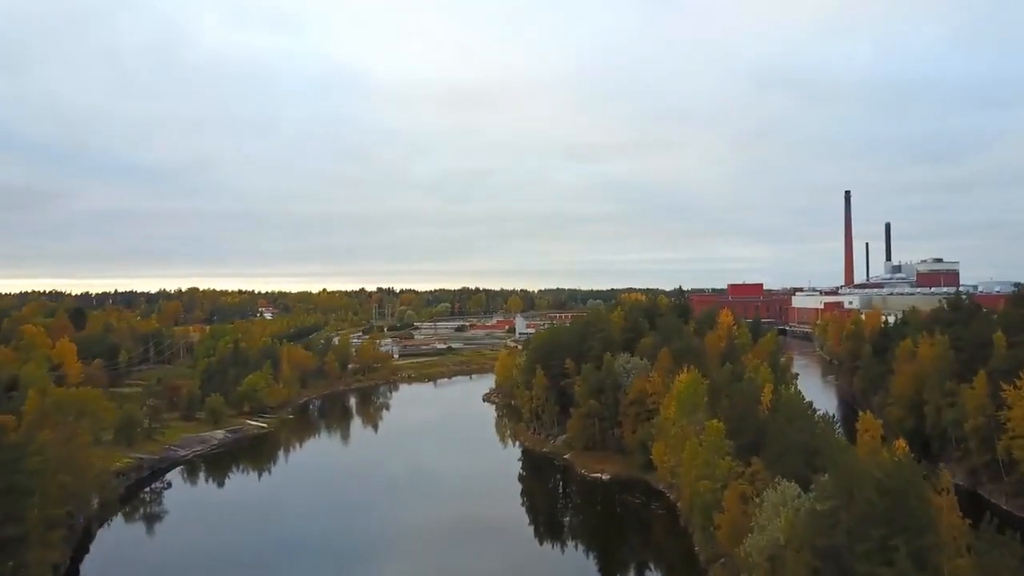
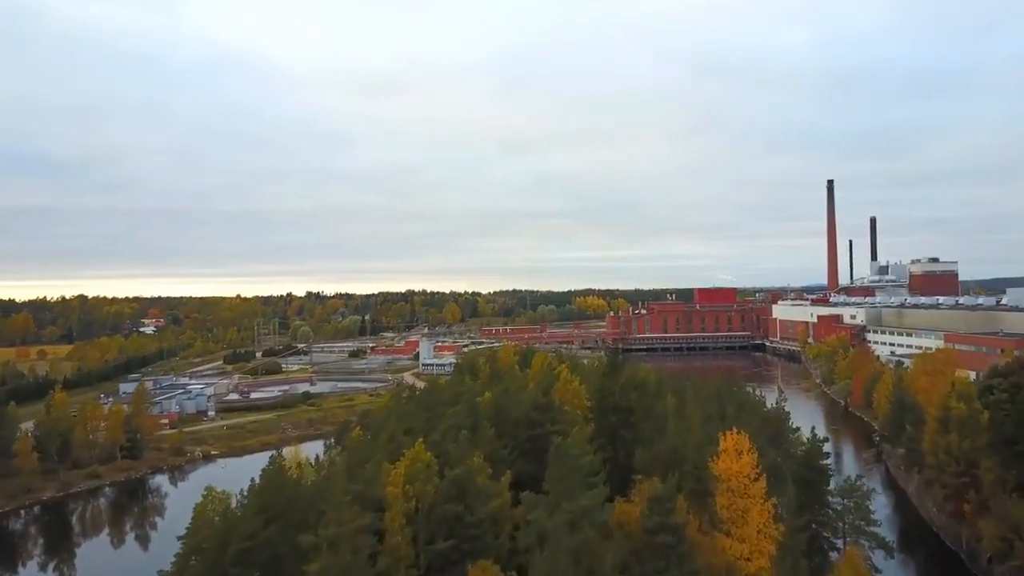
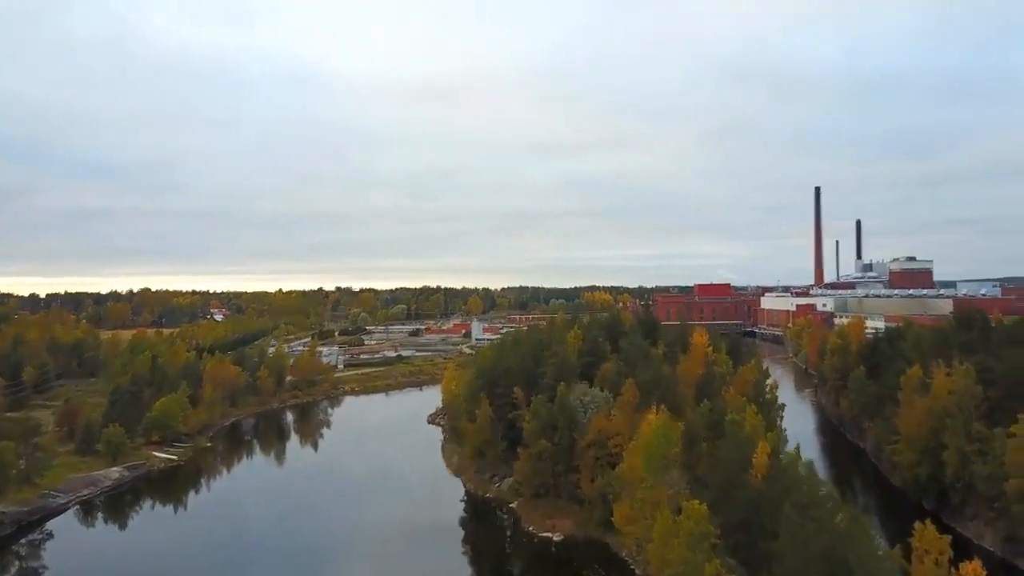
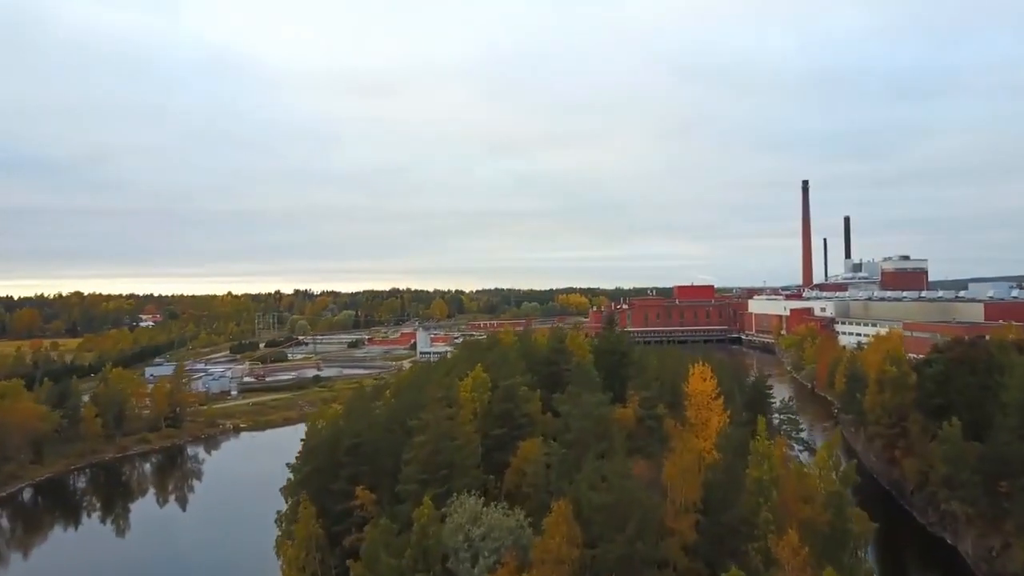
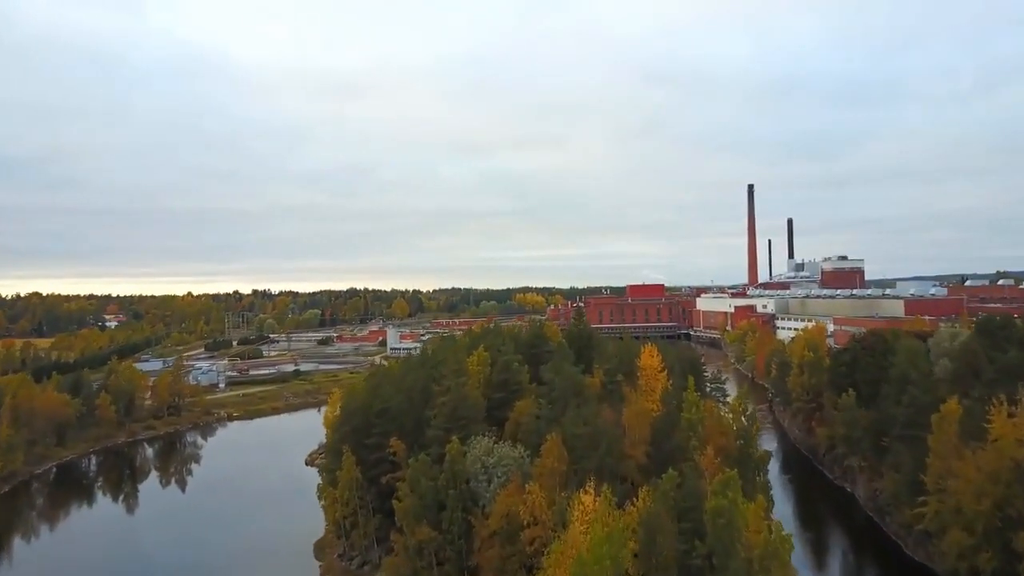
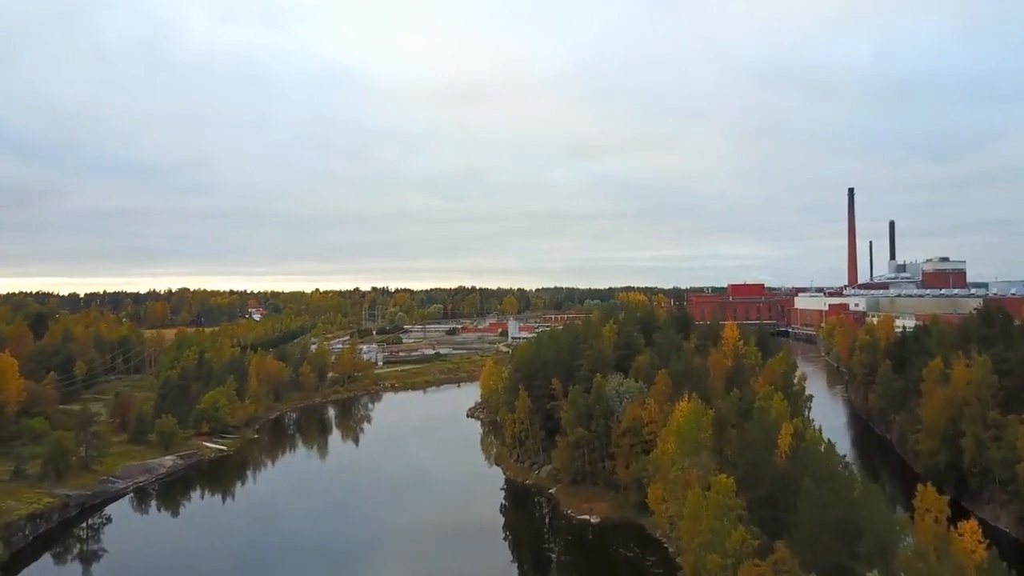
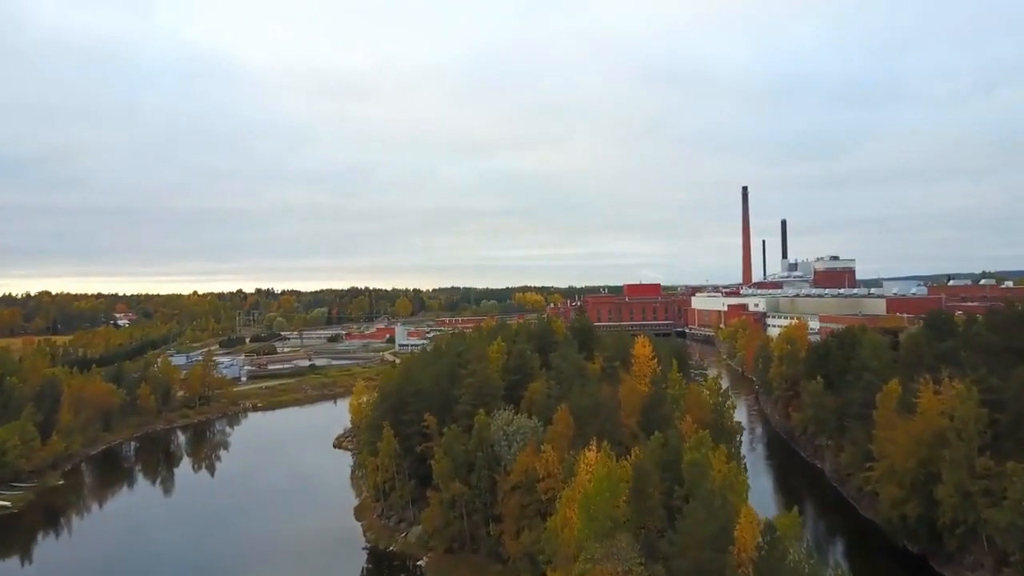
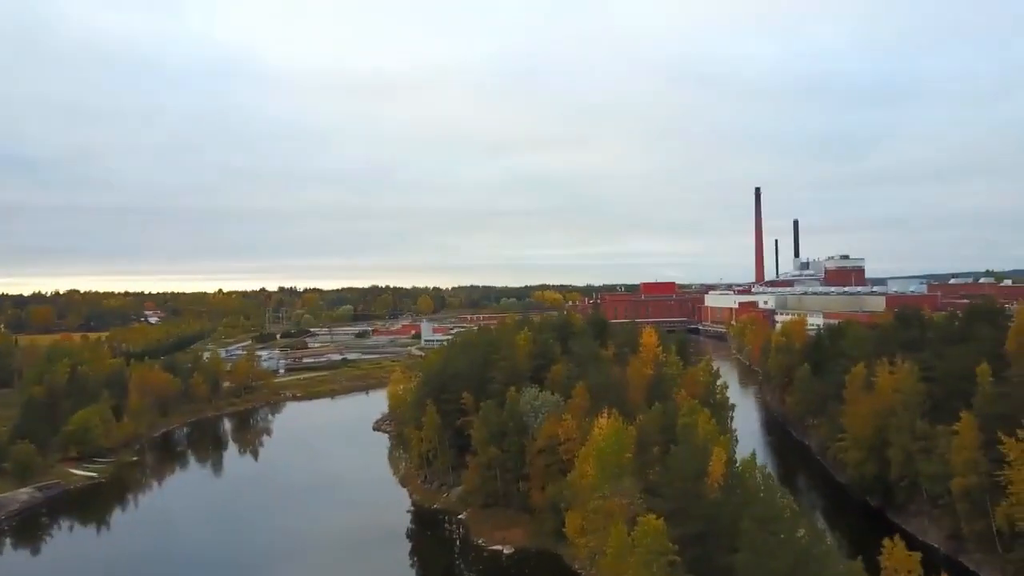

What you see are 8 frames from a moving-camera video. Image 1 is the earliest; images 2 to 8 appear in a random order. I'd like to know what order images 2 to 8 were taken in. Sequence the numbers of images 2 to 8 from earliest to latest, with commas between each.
6, 3, 8, 7, 5, 4, 2
